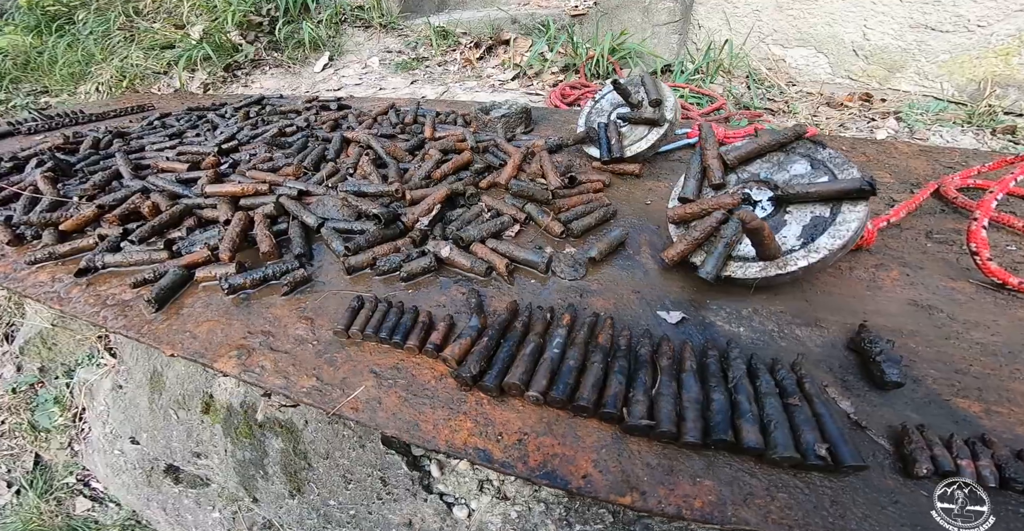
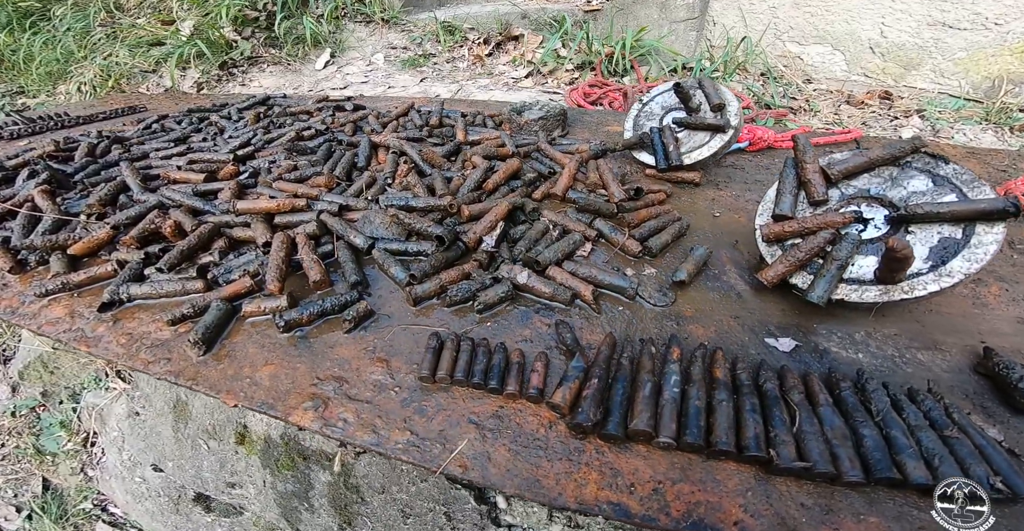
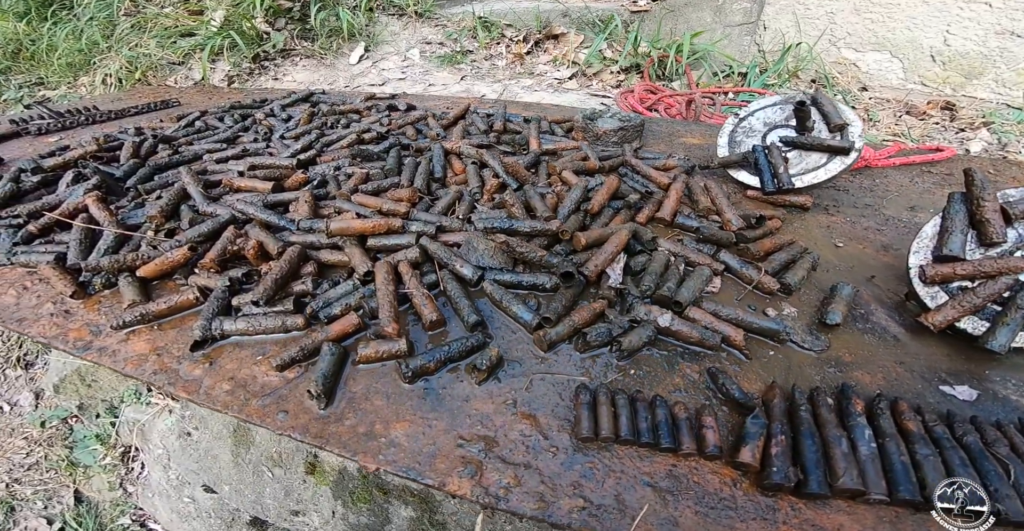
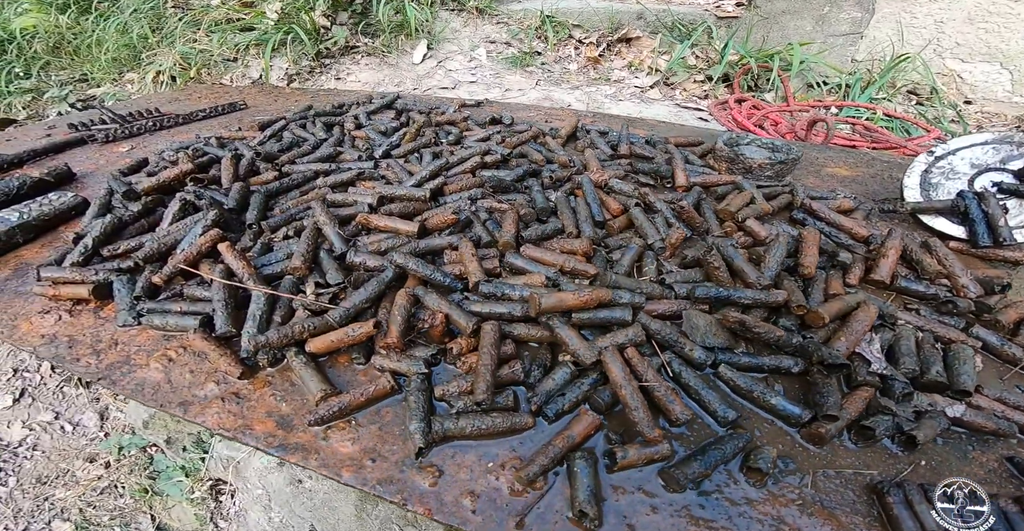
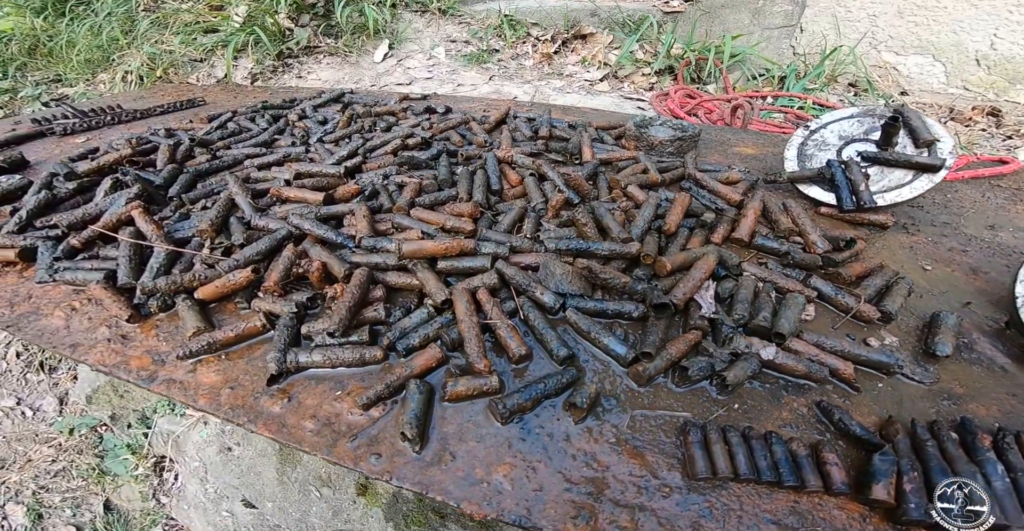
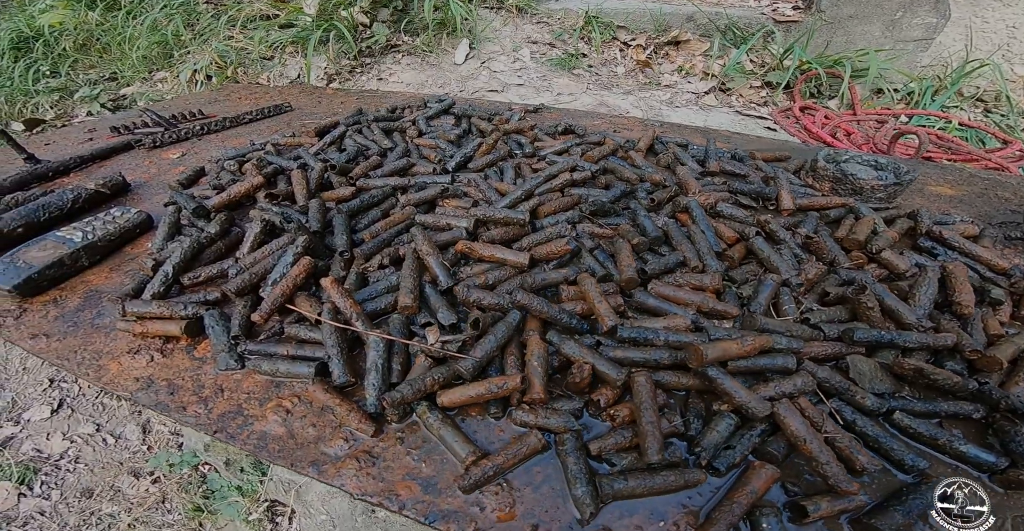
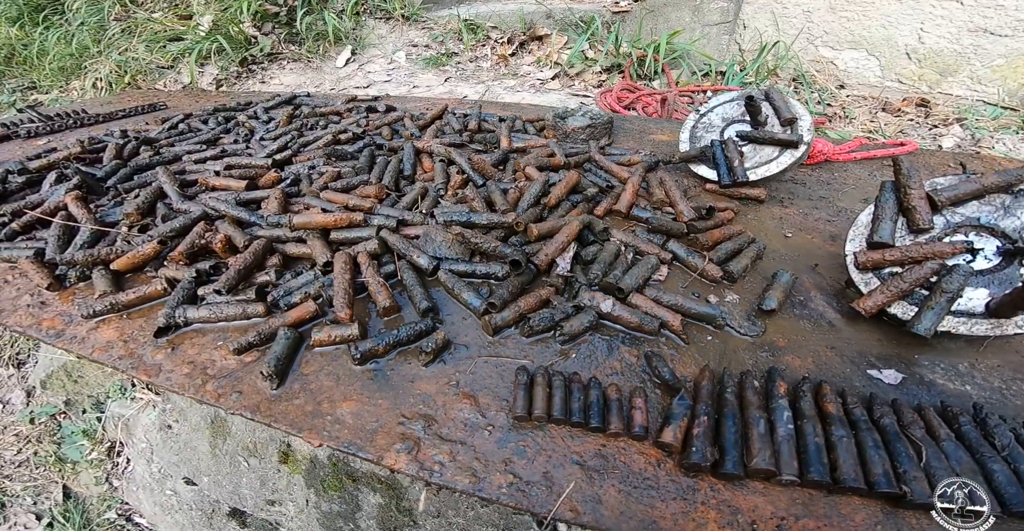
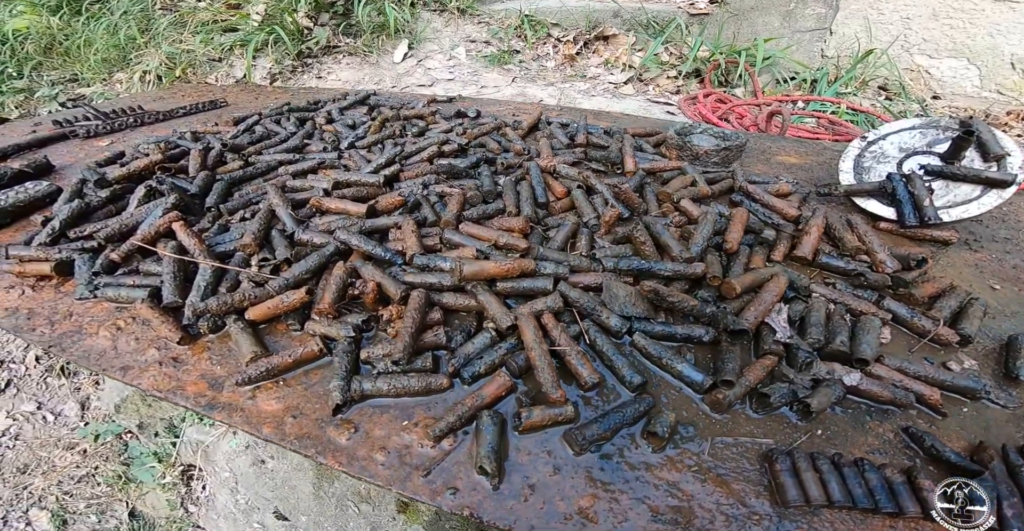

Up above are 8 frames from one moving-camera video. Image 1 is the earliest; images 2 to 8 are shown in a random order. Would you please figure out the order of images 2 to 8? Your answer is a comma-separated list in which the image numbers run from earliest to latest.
2, 7, 3, 5, 8, 4, 6
